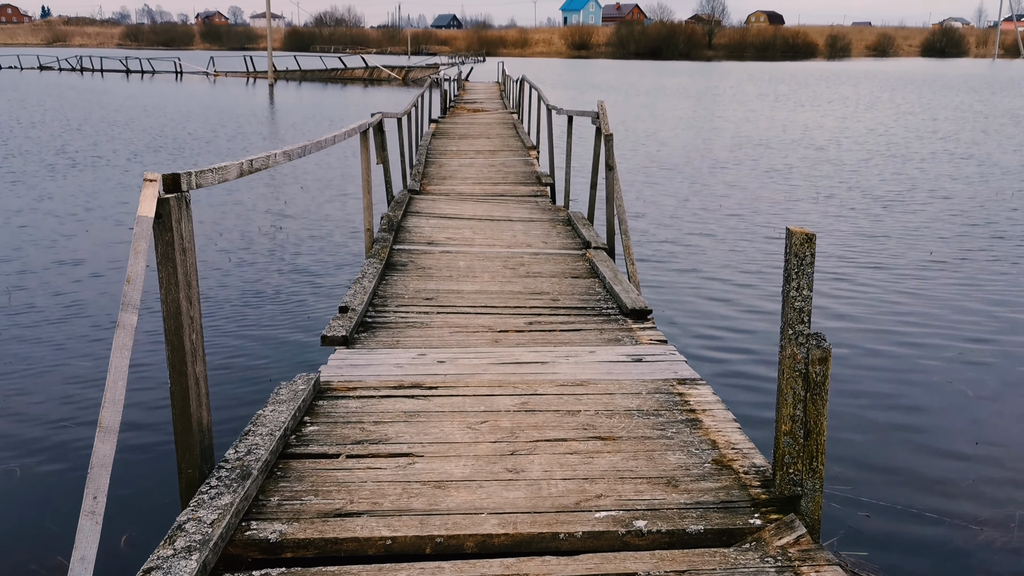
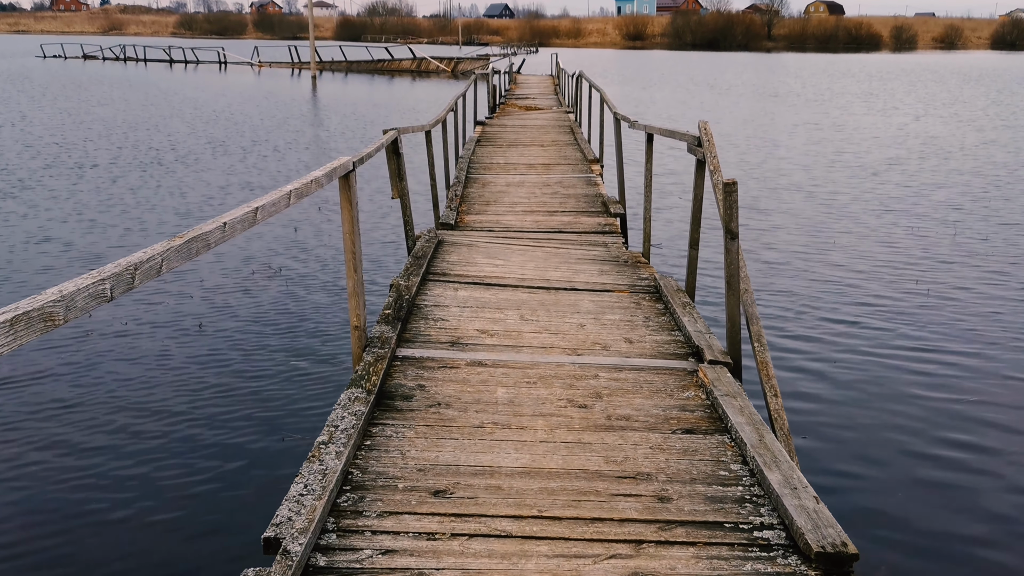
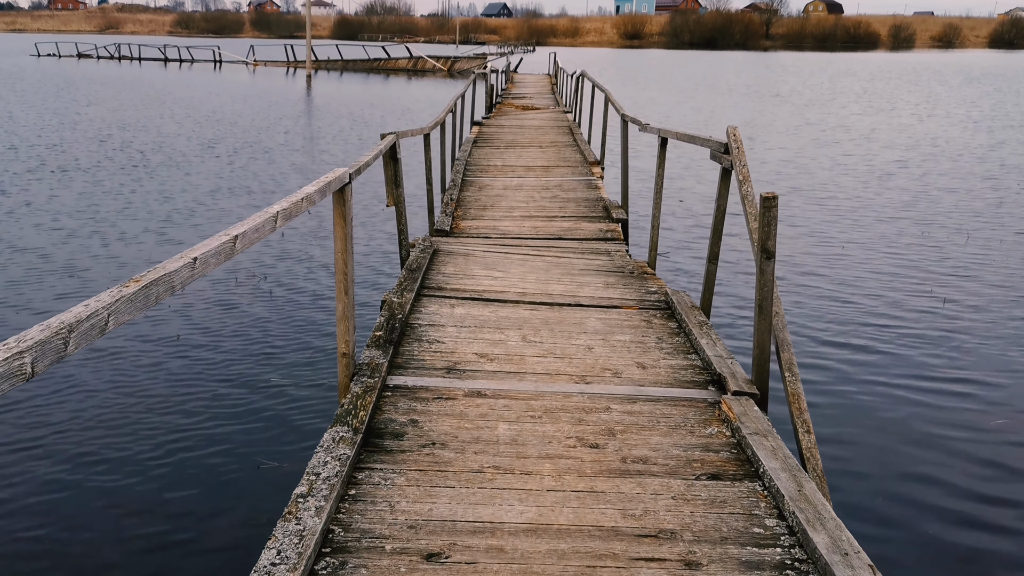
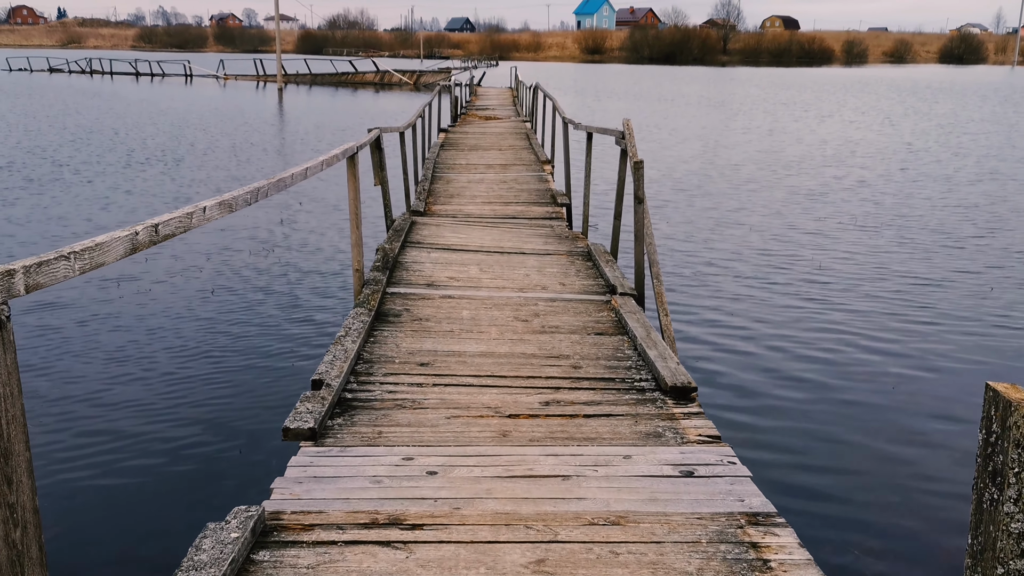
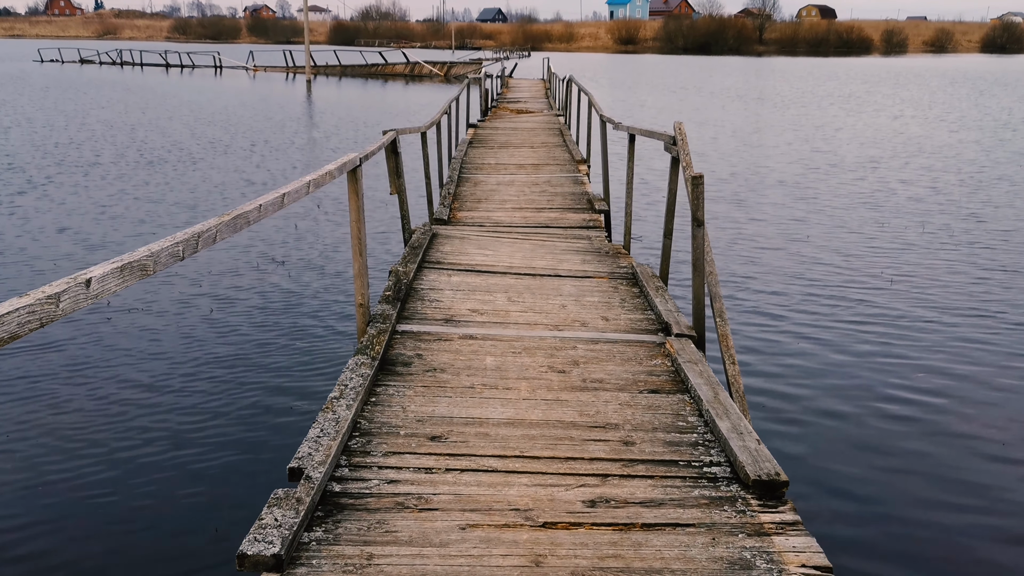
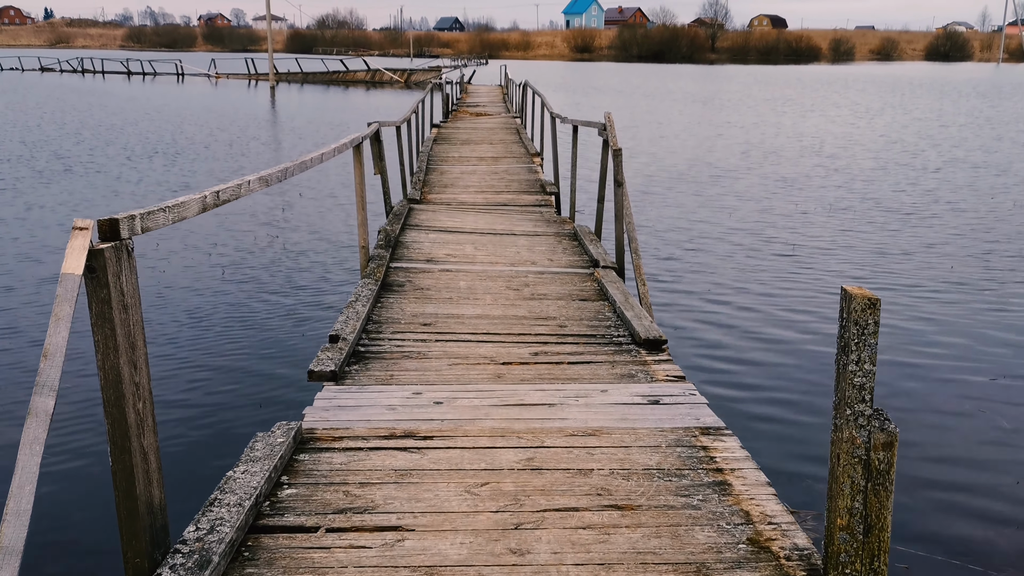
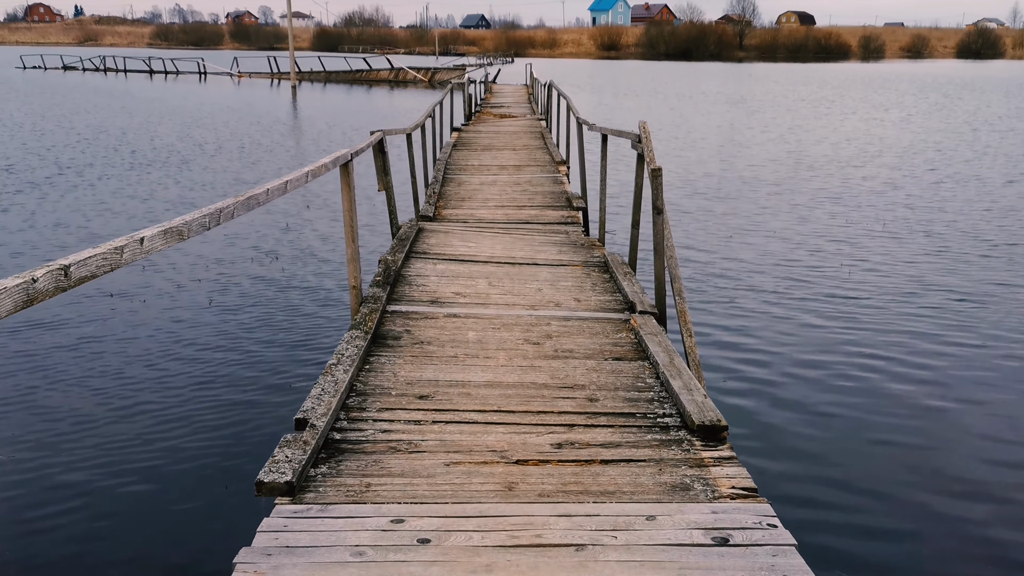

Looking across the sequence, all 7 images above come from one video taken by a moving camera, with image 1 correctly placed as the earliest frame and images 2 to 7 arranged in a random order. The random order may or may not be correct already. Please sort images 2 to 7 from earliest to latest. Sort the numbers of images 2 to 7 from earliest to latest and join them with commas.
6, 4, 7, 5, 2, 3
